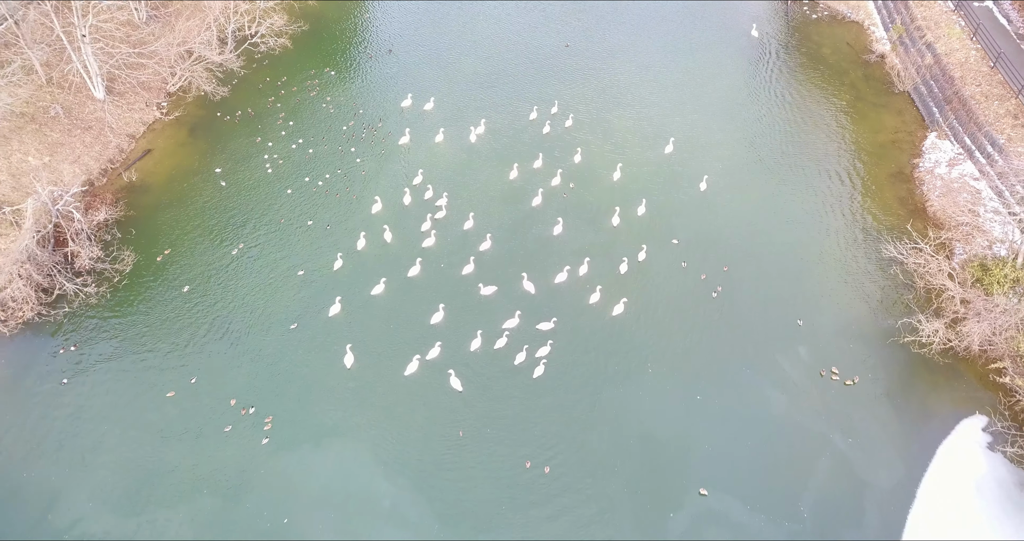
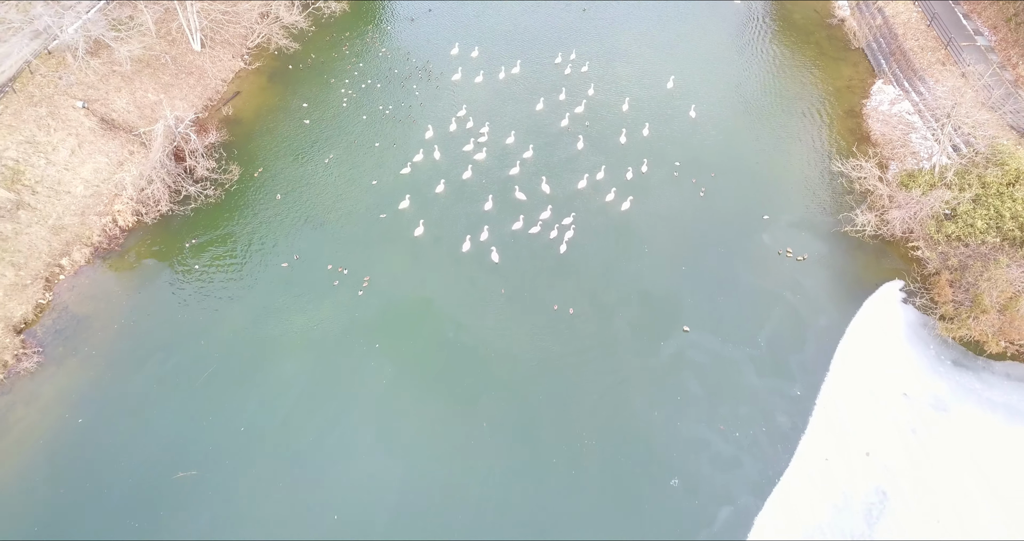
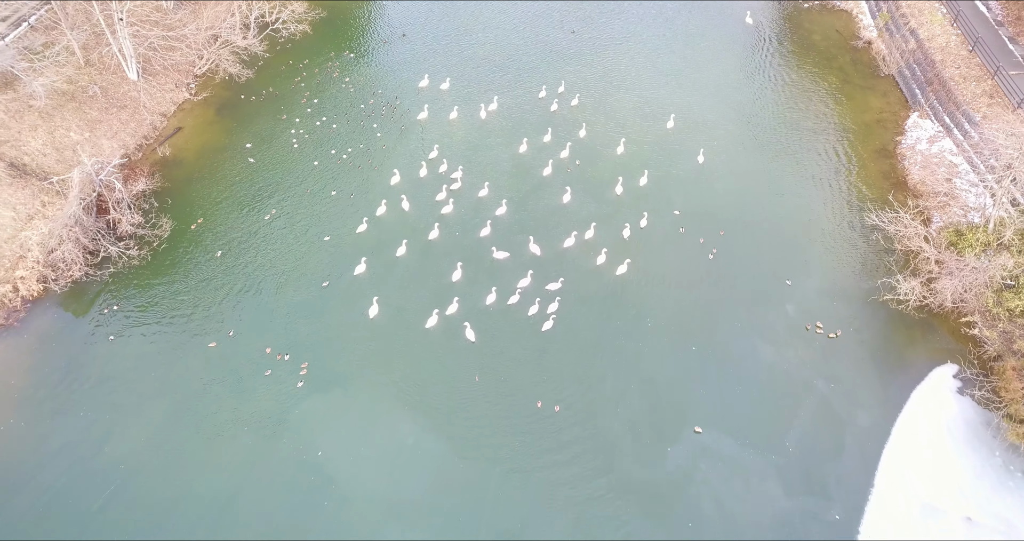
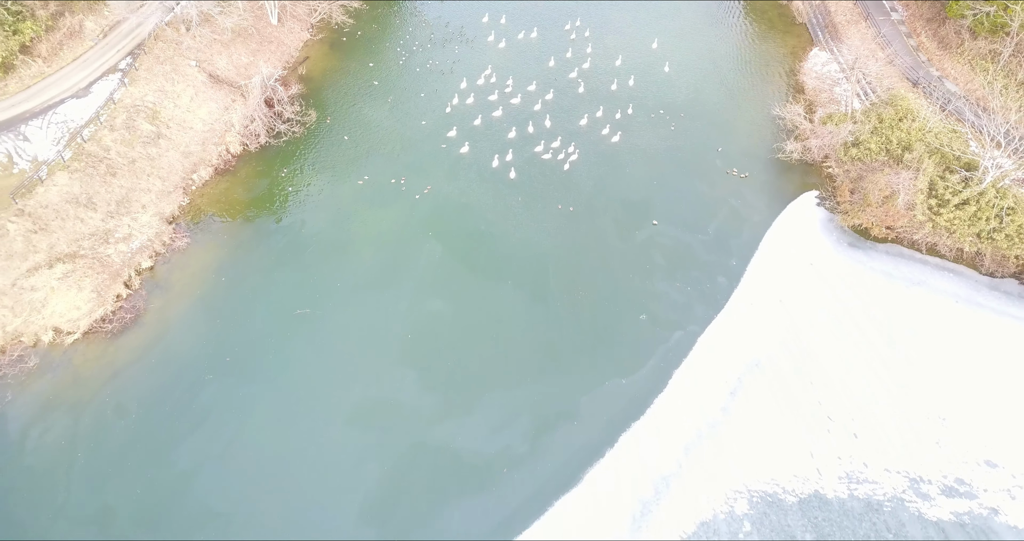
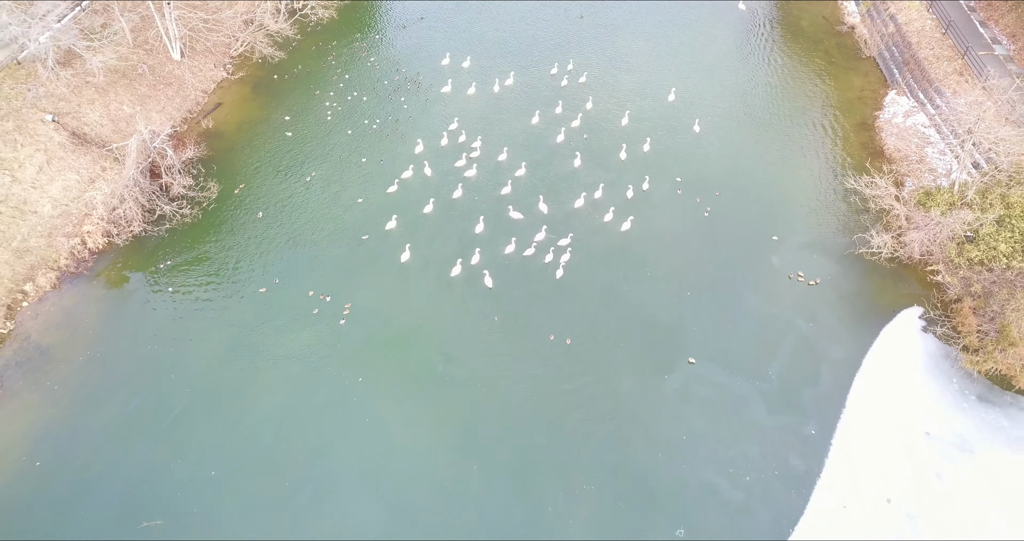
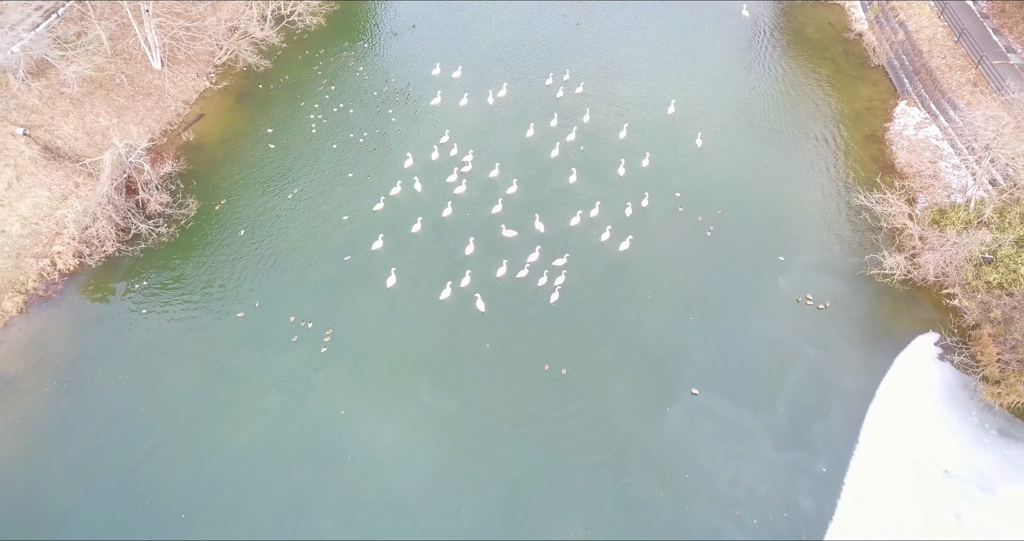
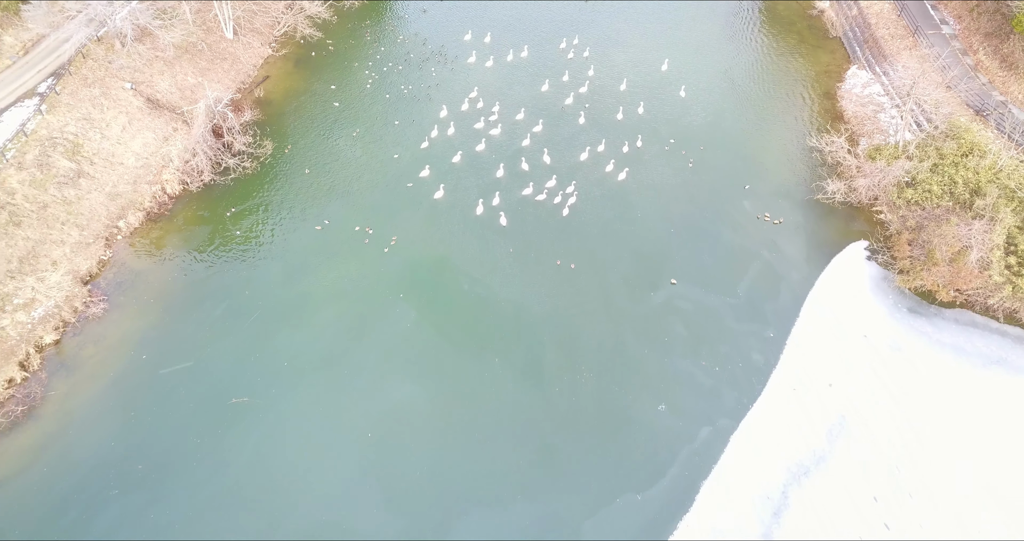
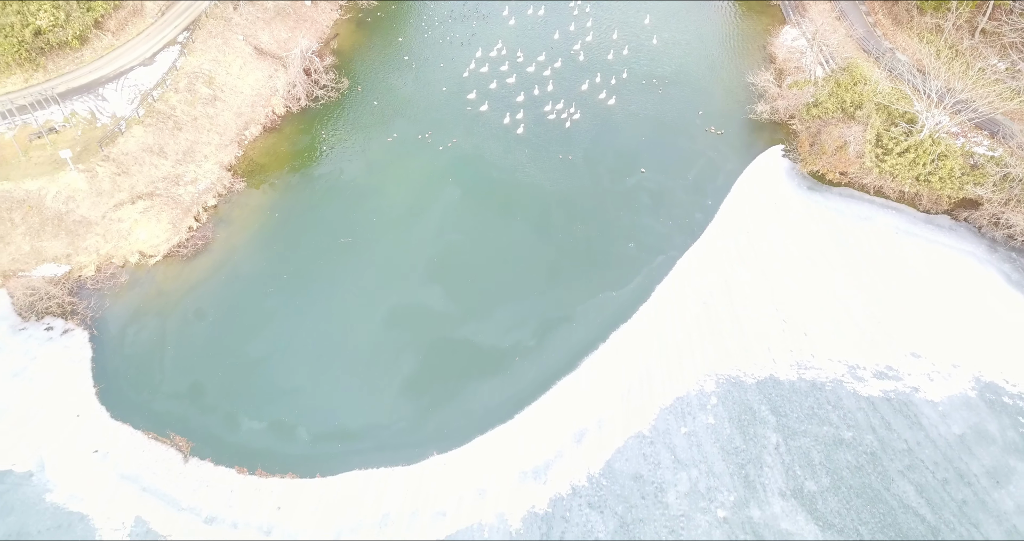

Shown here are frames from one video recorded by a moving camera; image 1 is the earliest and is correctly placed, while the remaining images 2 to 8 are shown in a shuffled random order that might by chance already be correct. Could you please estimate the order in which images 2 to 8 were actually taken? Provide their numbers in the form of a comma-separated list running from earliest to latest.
3, 6, 5, 2, 7, 4, 8
